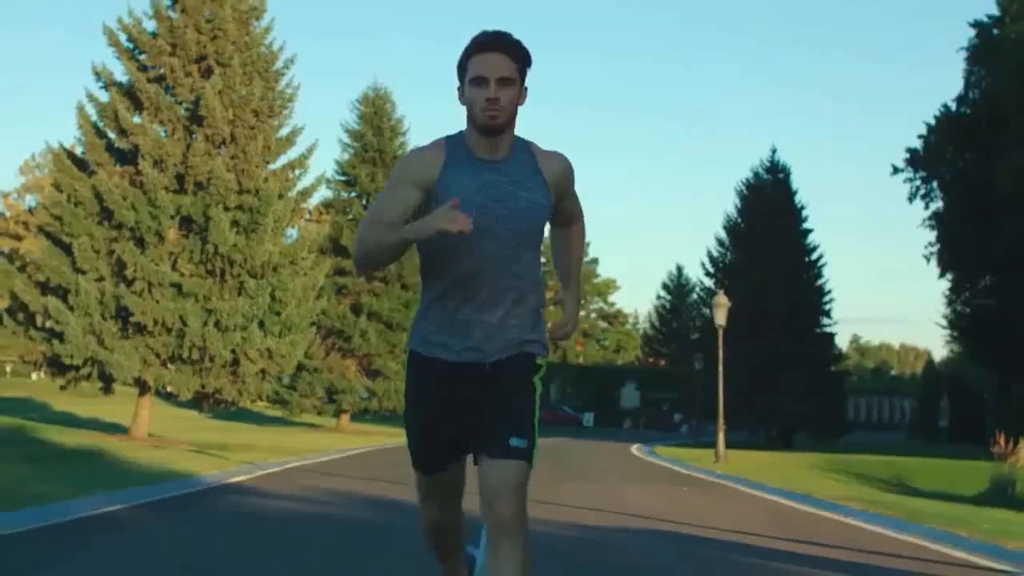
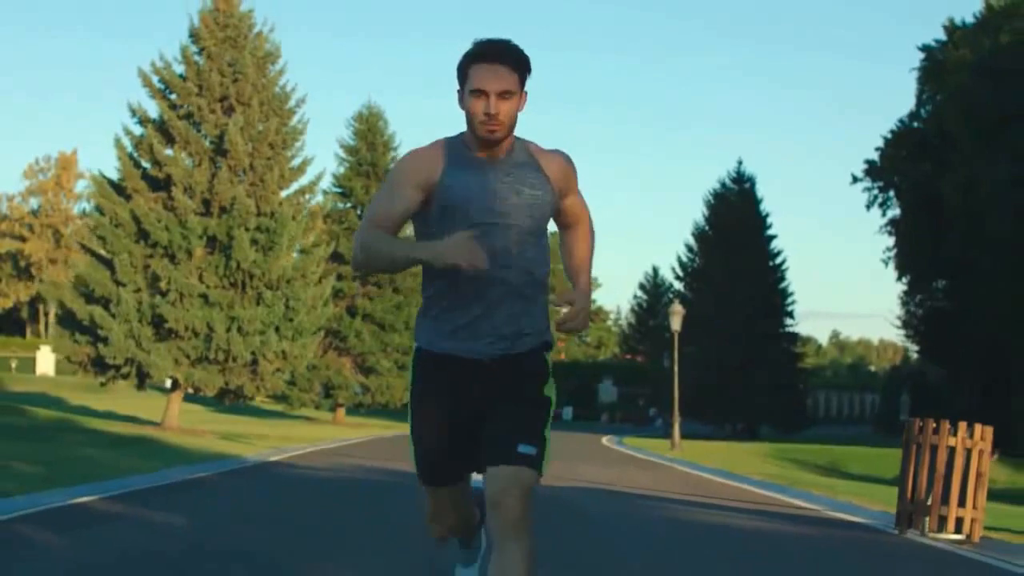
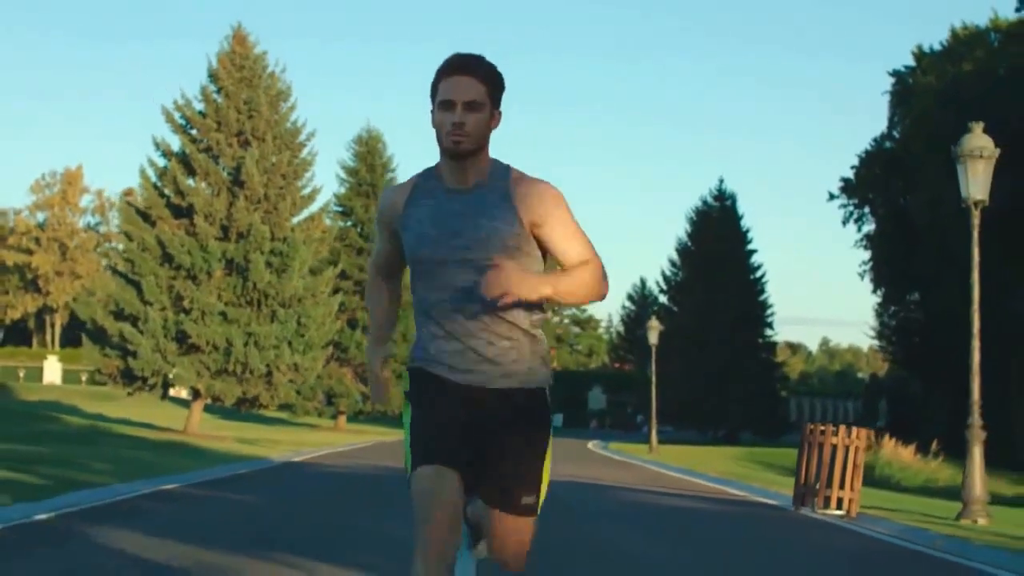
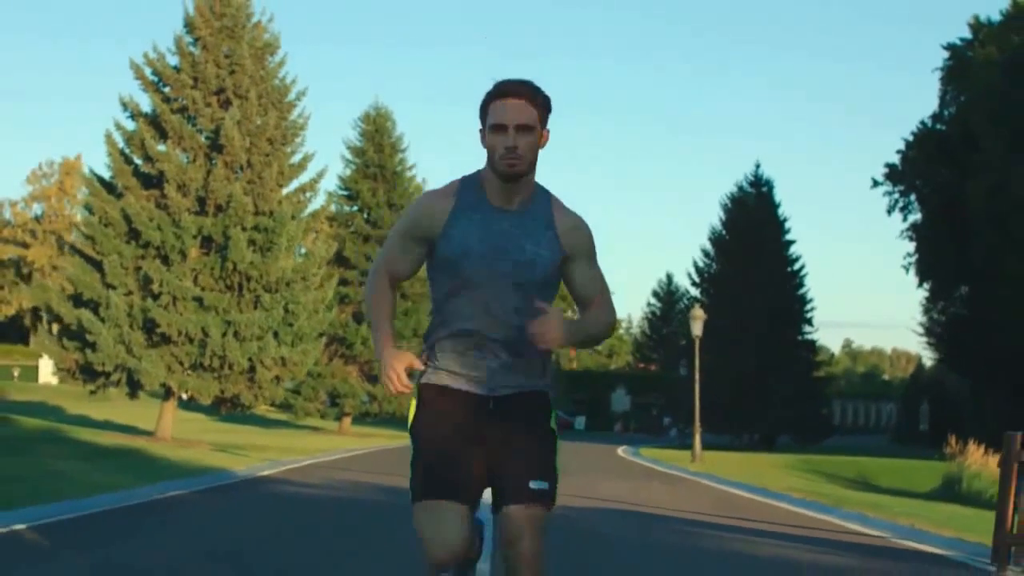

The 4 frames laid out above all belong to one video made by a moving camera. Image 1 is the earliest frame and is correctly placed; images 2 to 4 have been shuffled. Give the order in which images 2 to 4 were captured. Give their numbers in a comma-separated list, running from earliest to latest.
4, 2, 3
